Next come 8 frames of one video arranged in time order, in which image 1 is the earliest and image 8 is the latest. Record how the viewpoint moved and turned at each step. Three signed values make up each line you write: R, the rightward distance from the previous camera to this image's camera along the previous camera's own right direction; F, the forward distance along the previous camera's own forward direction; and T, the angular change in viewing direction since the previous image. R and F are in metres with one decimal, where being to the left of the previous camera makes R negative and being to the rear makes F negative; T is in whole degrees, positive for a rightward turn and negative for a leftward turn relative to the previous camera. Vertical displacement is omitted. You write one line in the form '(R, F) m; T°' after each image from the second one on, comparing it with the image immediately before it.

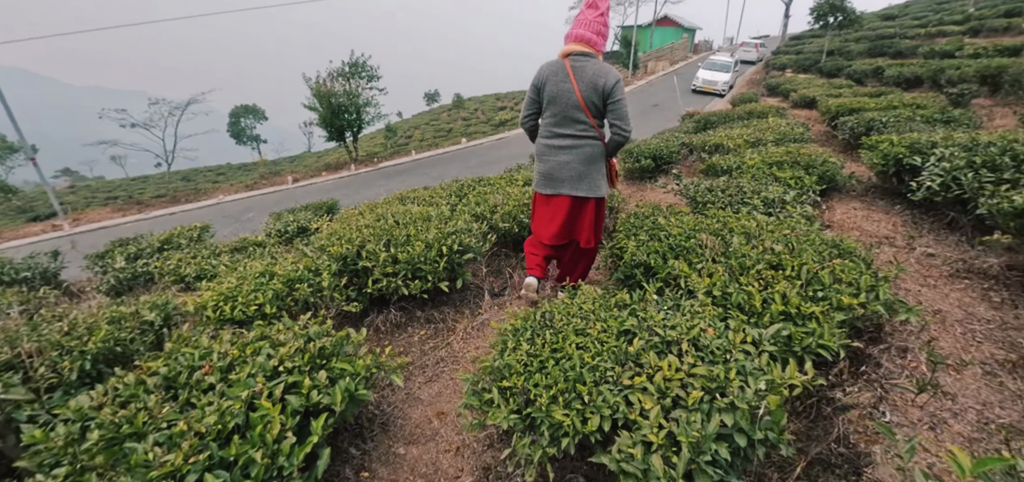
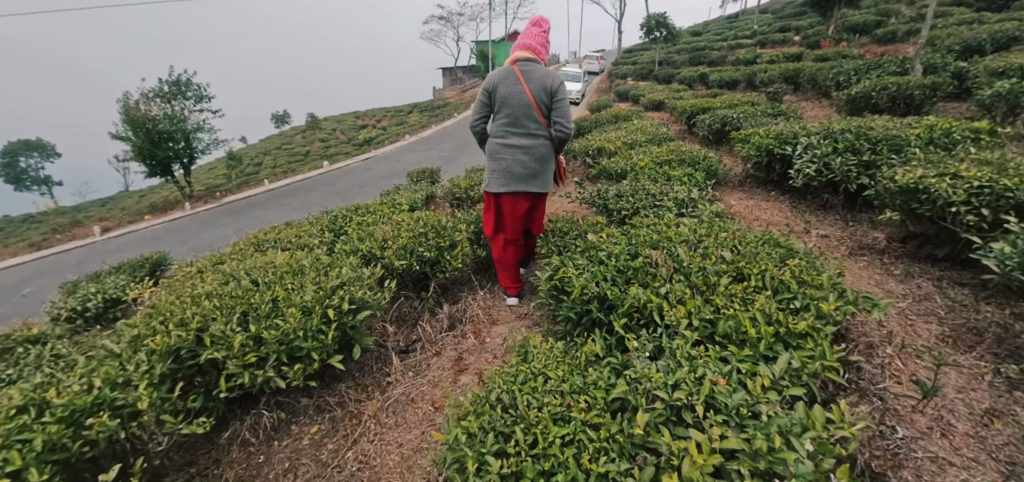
(-0.1, +0.6) m; +16°
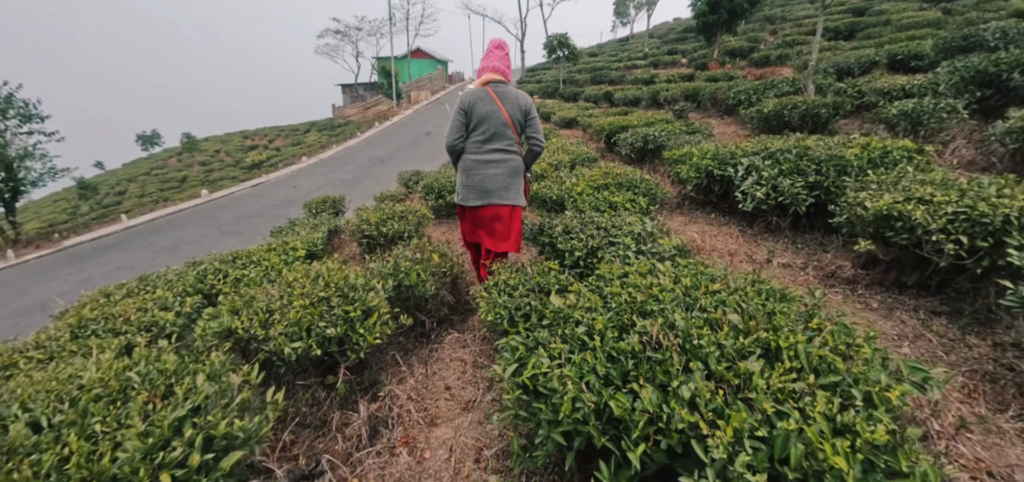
(-0.1, +0.7) m; +12°
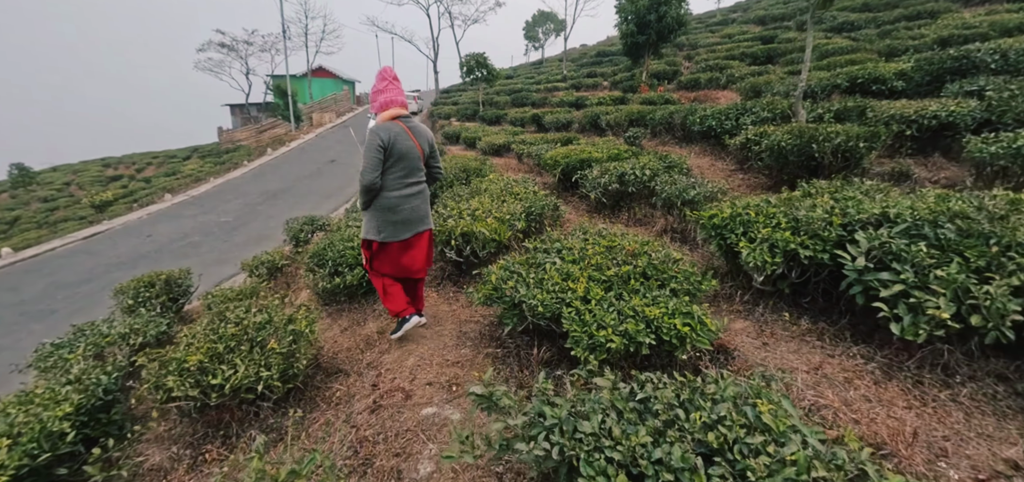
(-0.1, +1.8) m; +11°
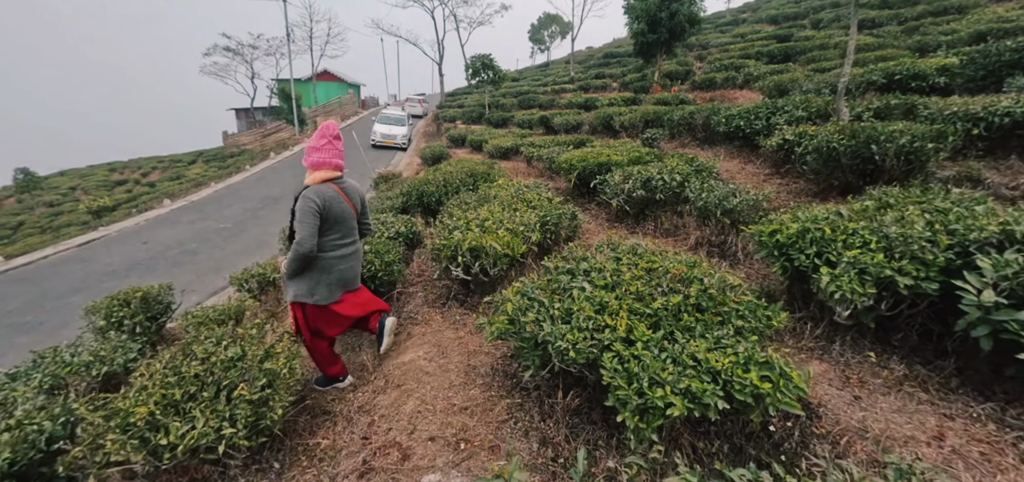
(-0.1, +0.4) m; -1°
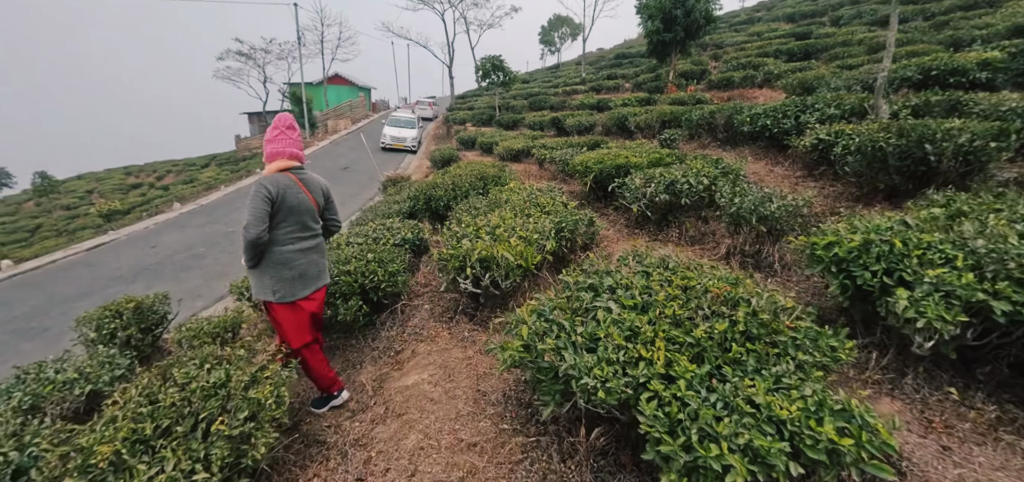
(0.0, +0.3) m; -1°
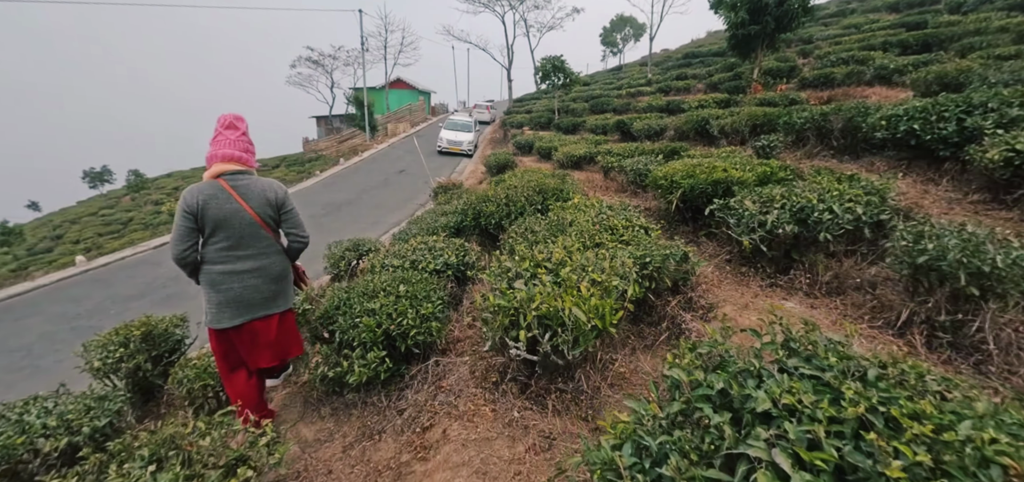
(-0.1, +0.8) m; -7°
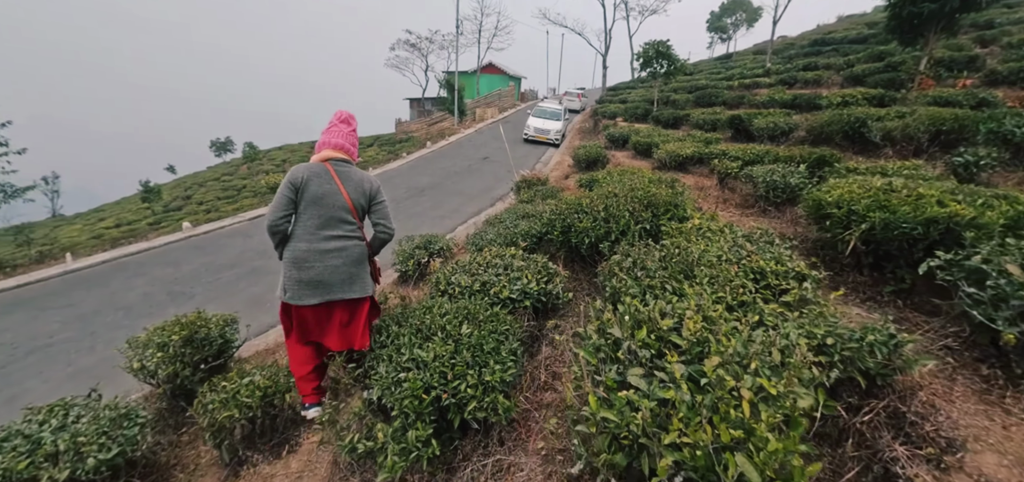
(-0.2, +0.8) m; -10°
